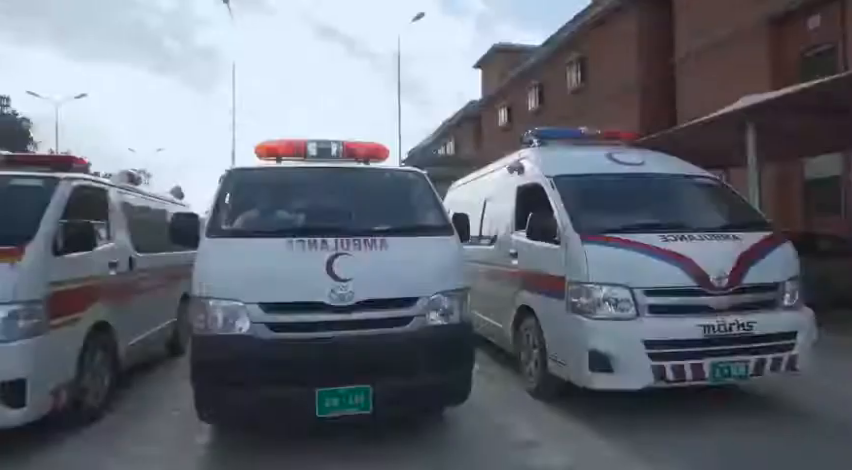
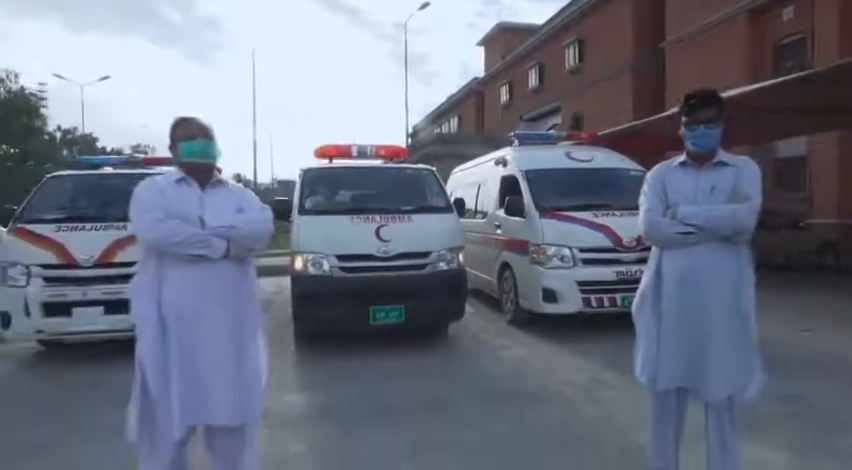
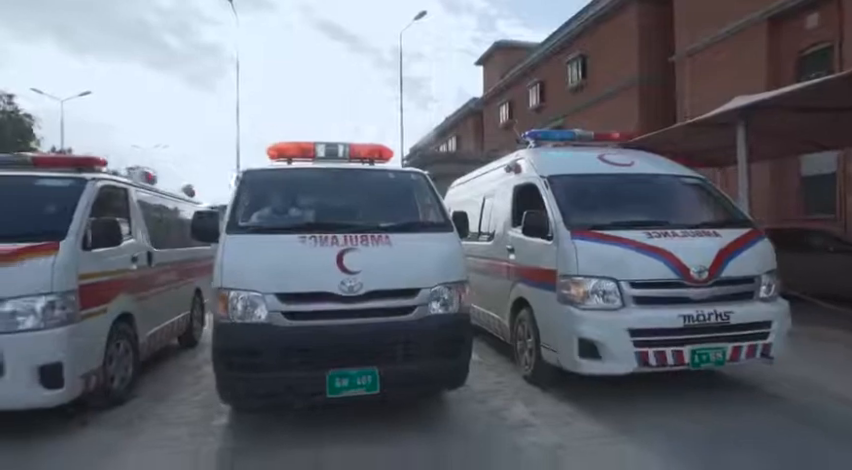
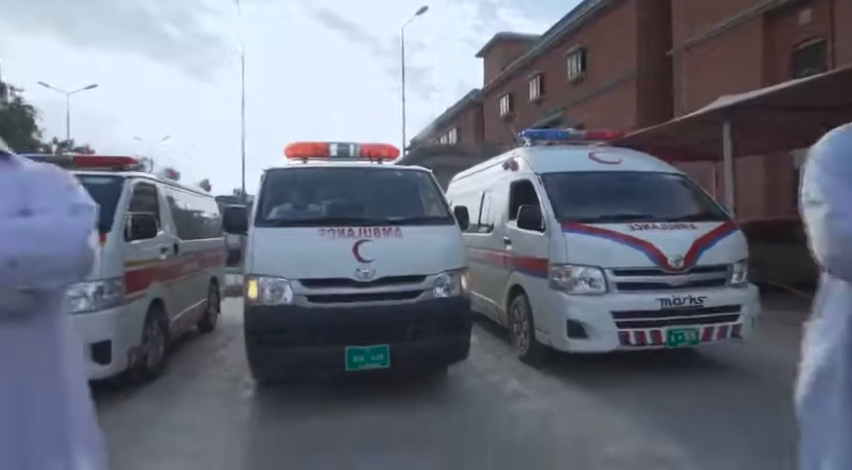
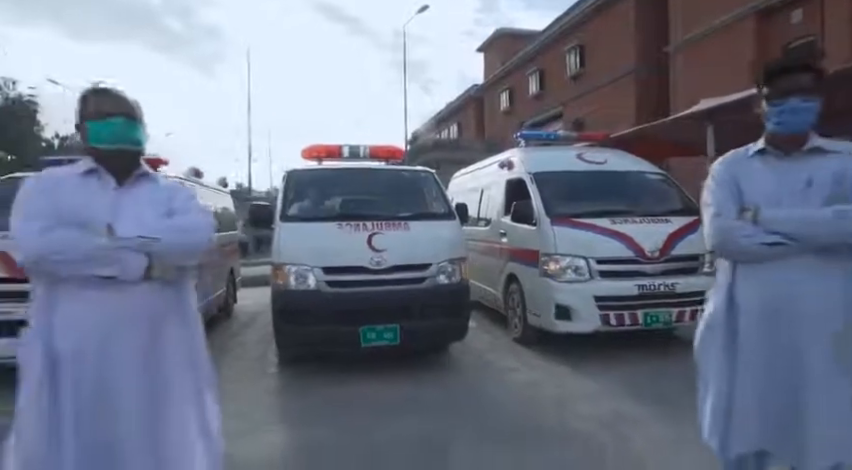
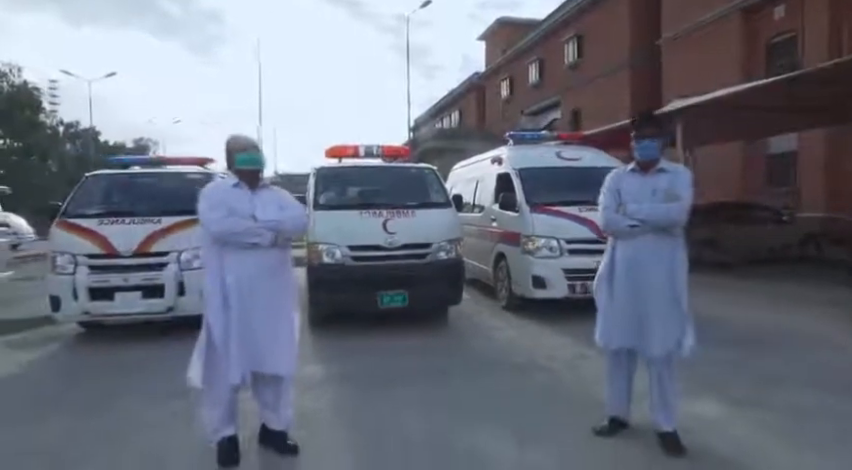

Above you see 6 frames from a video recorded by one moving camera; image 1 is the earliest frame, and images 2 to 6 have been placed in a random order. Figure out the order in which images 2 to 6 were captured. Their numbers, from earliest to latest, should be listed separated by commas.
3, 4, 5, 2, 6
